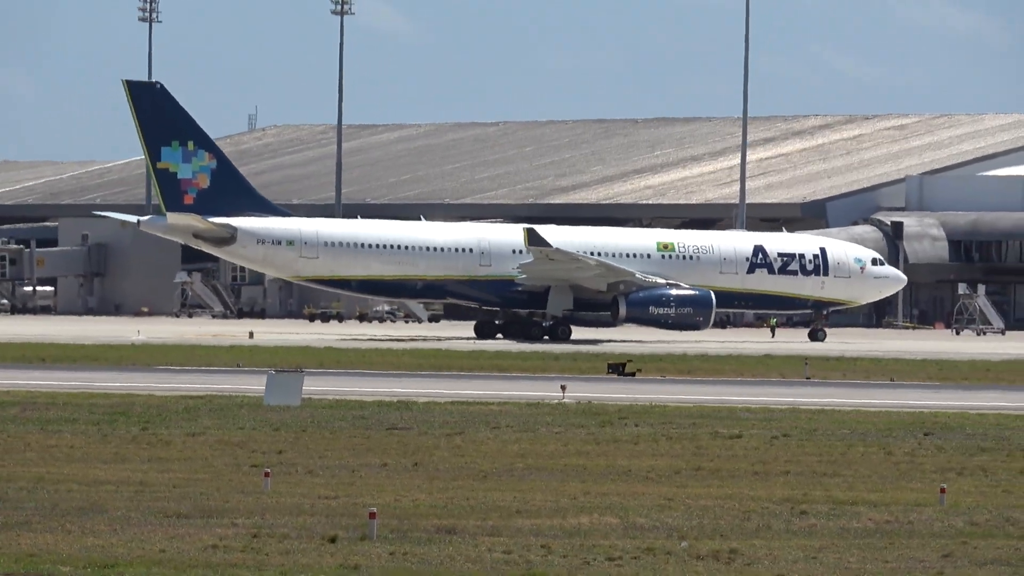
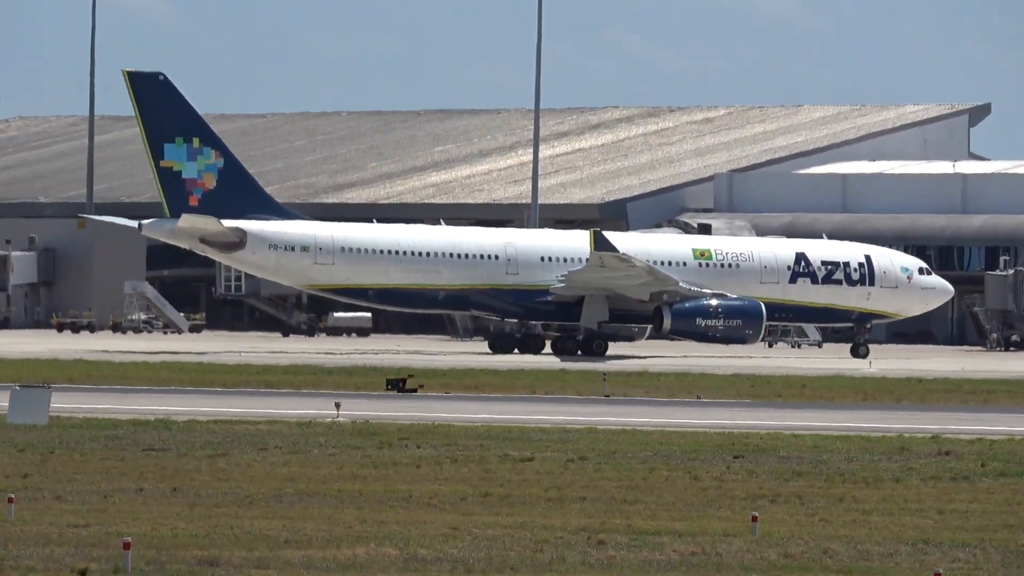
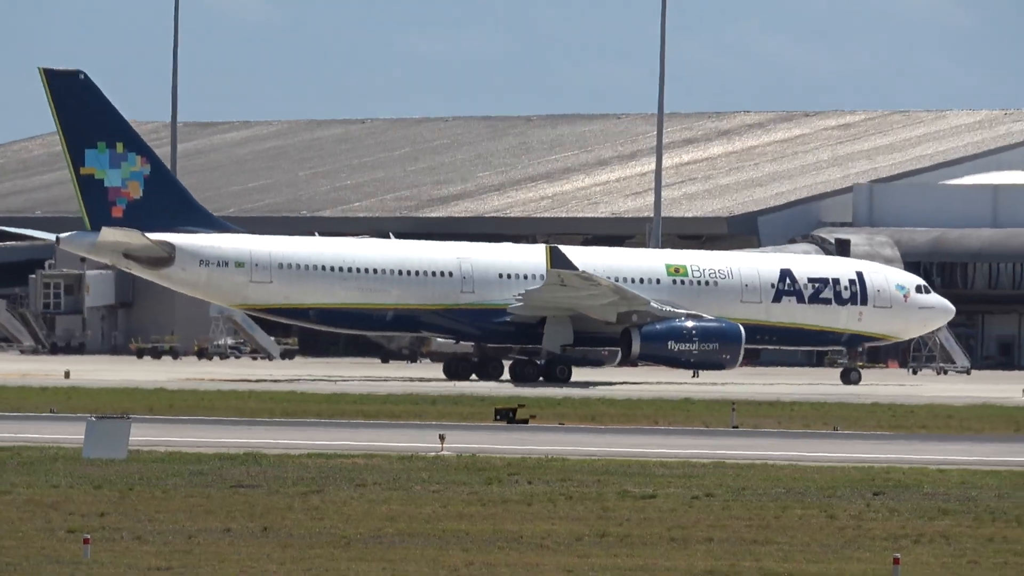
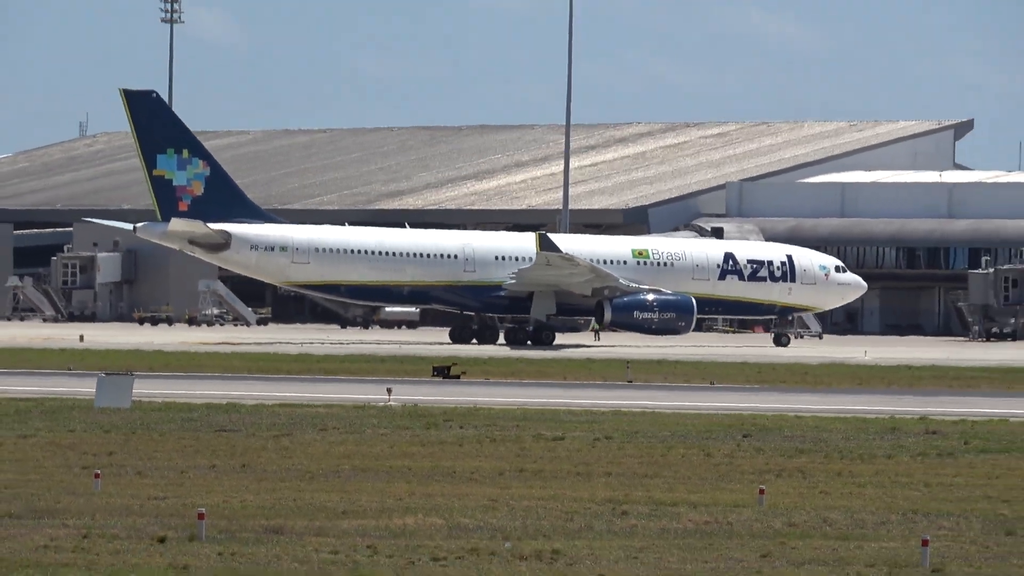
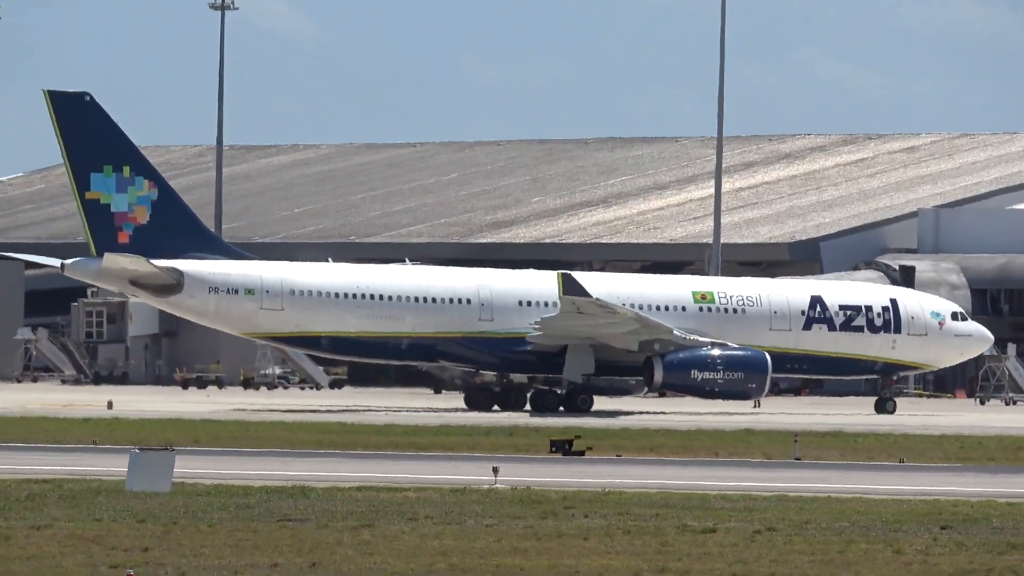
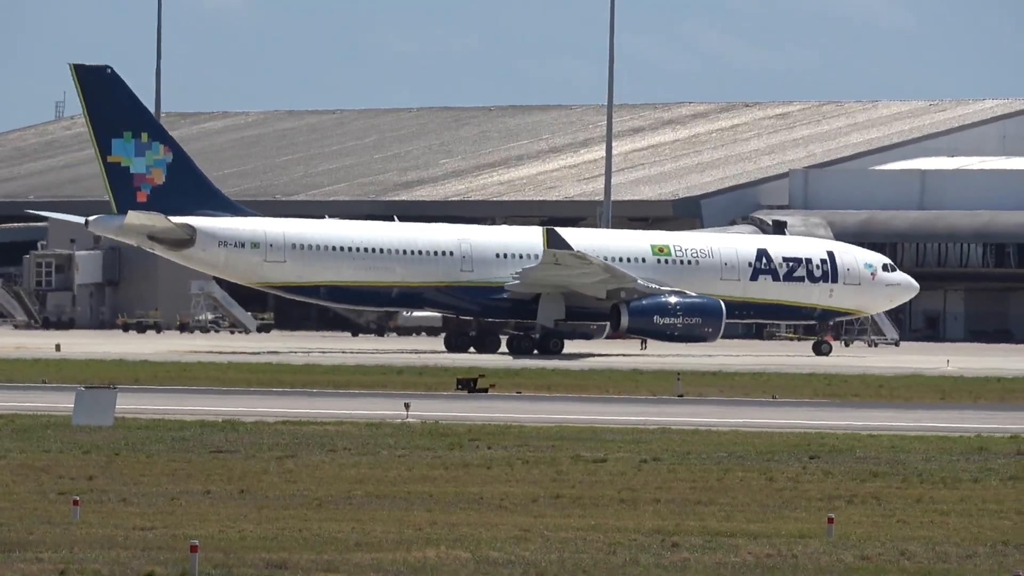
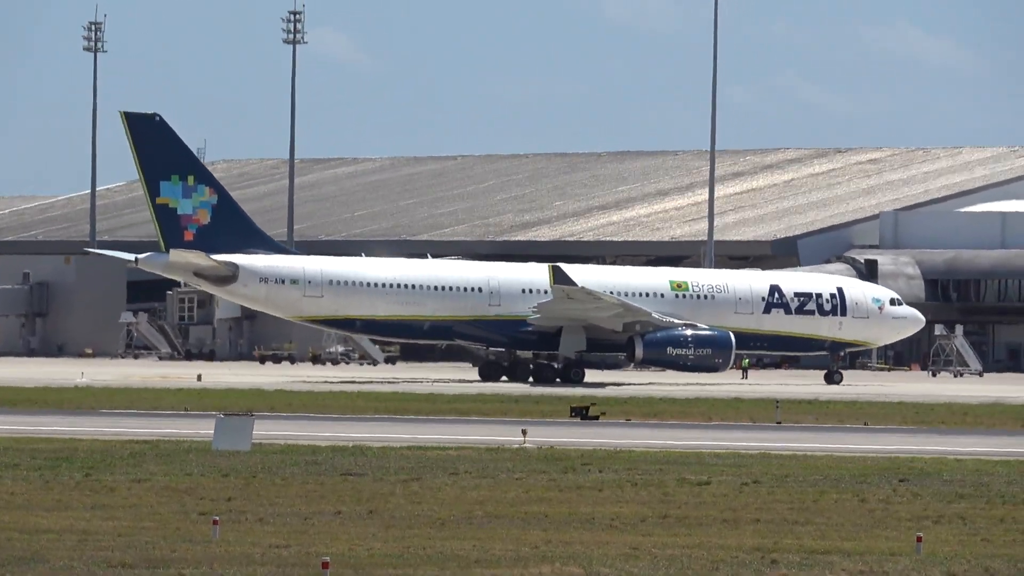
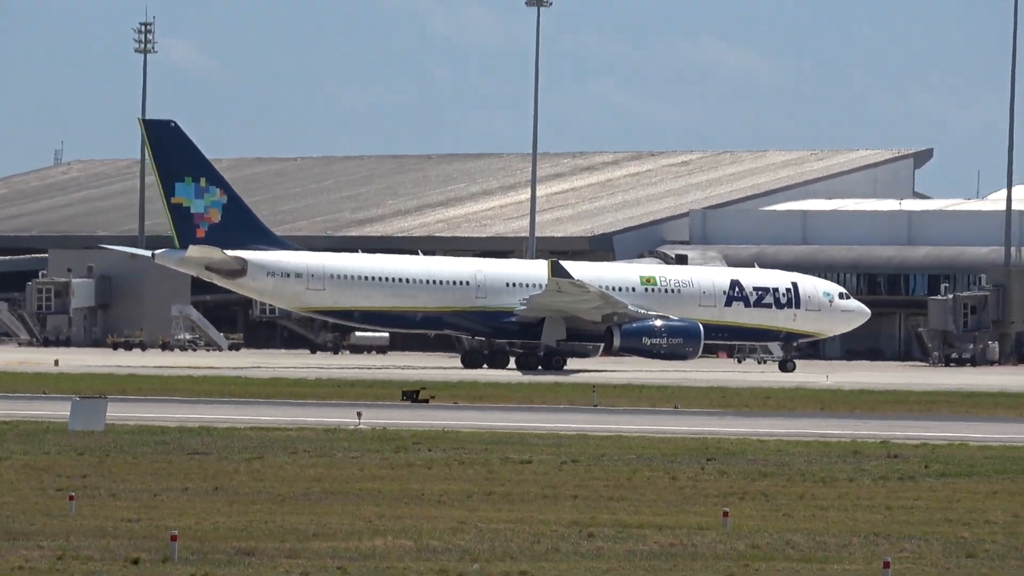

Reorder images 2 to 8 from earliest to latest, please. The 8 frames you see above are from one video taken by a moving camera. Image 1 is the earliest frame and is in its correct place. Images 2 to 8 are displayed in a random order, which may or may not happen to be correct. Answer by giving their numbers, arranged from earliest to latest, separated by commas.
7, 5, 3, 6, 4, 8, 2
